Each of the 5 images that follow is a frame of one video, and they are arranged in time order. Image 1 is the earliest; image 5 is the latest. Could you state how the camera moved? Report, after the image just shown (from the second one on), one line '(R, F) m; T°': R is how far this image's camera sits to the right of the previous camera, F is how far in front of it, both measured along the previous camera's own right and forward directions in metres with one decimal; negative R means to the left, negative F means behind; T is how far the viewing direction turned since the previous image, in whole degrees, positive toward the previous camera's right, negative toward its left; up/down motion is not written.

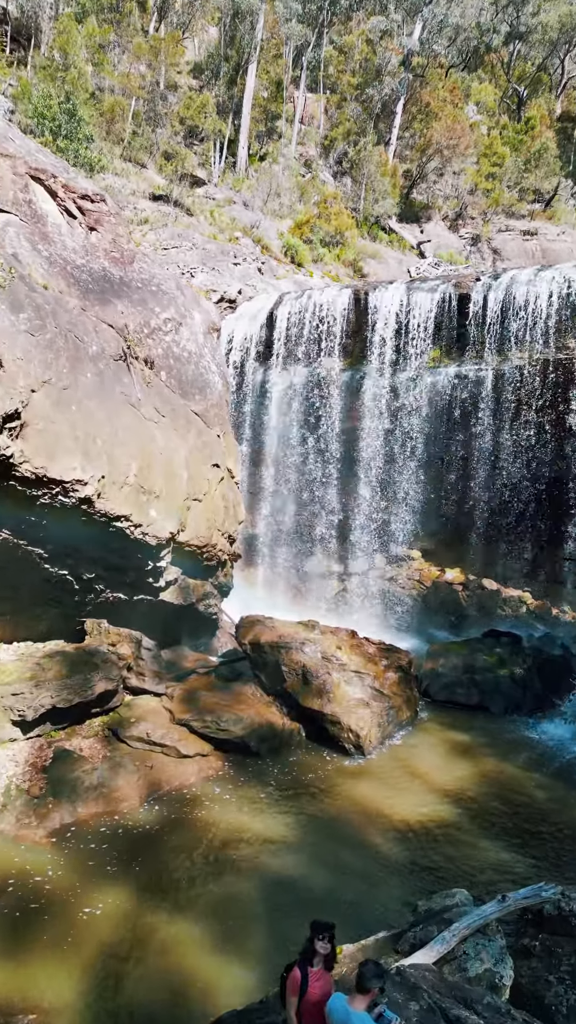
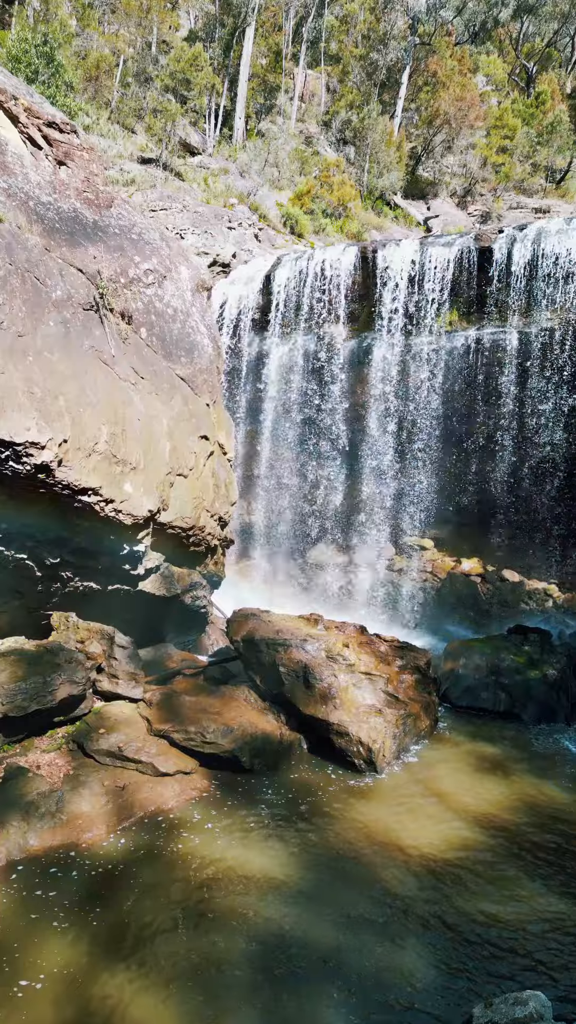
(0.0, +1.4) m; 0°
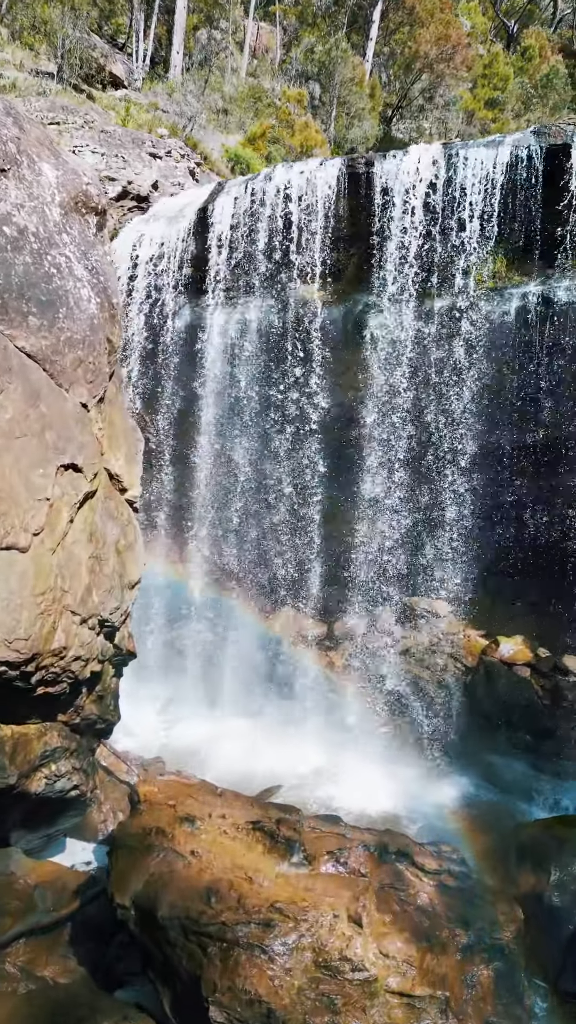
(+0.1, +4.5) m; +3°
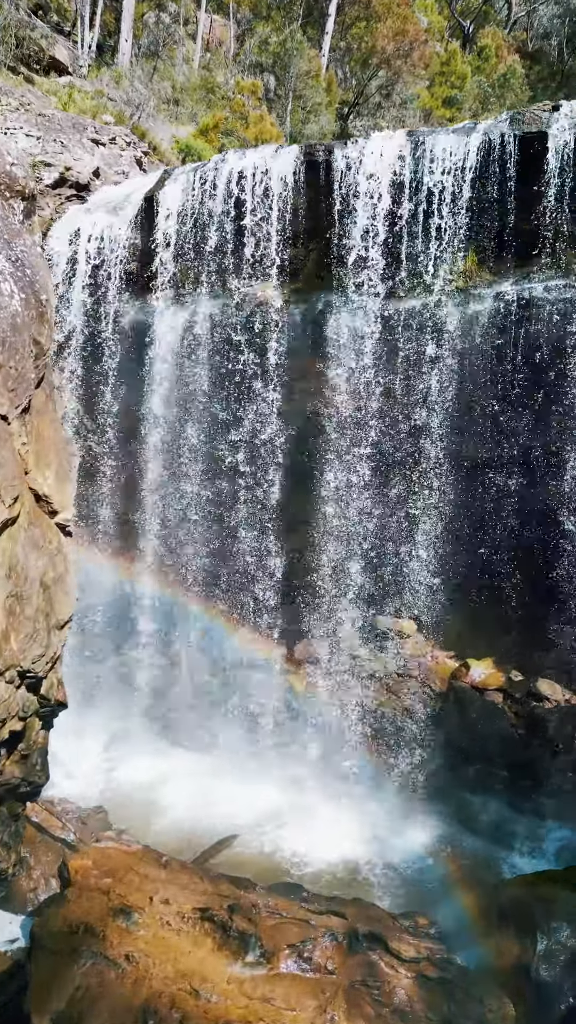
(0.0, +0.6) m; +3°
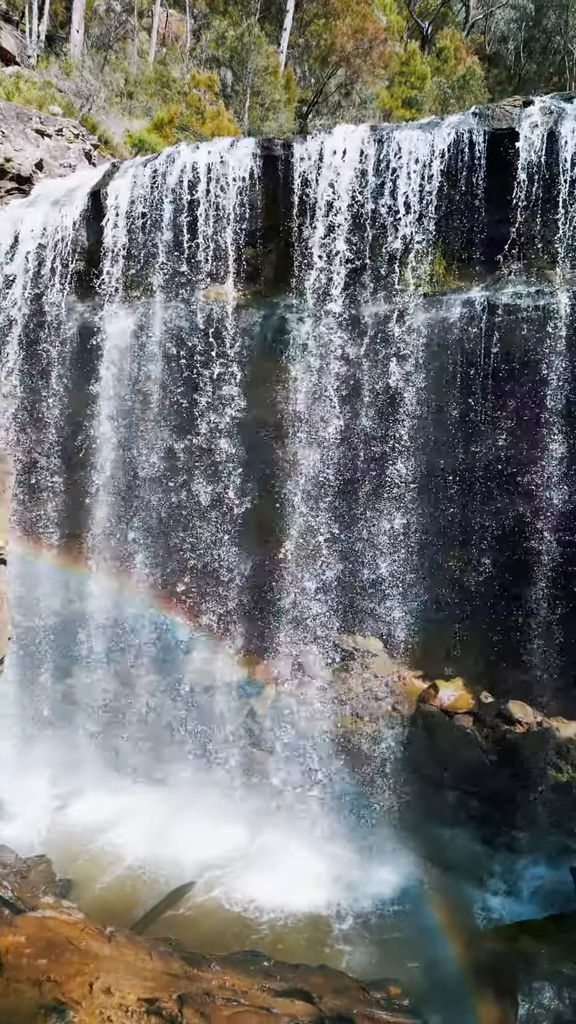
(0.0, +0.4) m; +3°
